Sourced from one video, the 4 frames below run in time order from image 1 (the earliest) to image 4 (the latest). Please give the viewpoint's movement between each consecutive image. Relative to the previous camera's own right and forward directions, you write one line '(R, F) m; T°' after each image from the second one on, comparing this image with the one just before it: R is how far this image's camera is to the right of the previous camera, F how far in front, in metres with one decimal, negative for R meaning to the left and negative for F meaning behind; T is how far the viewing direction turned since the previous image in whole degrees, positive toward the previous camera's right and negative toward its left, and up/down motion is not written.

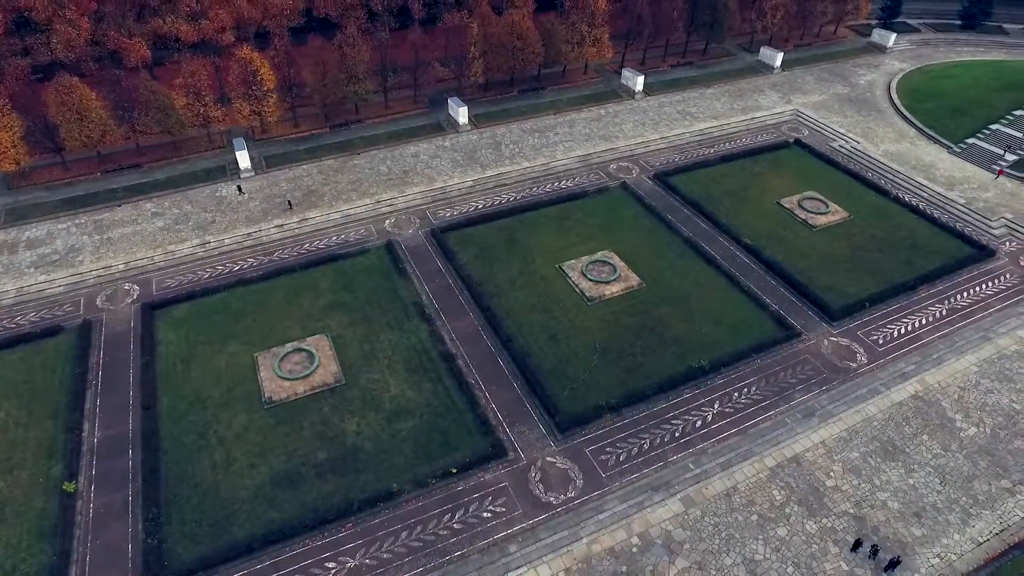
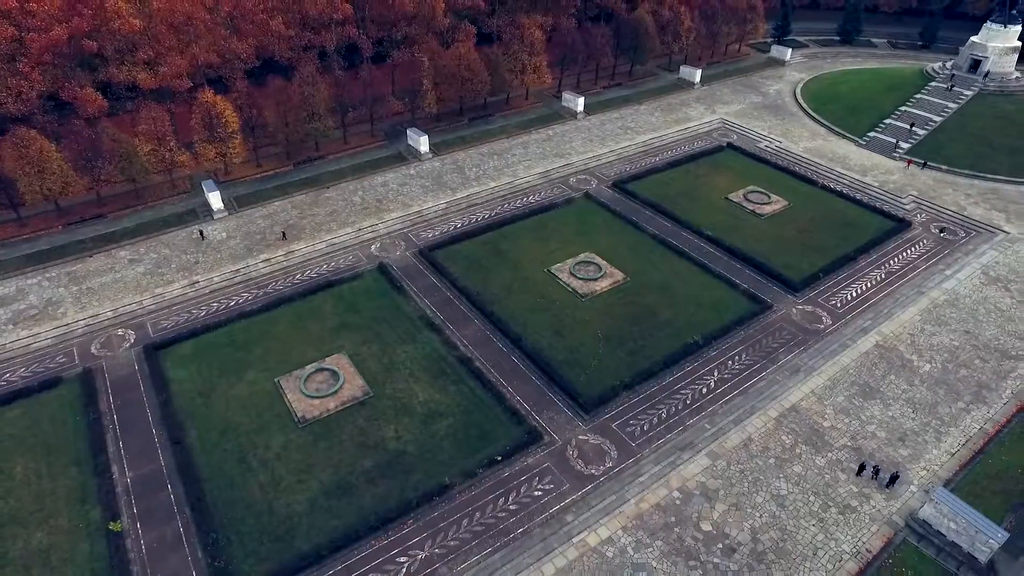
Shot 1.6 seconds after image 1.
(-4.0, -1.6) m; +7°
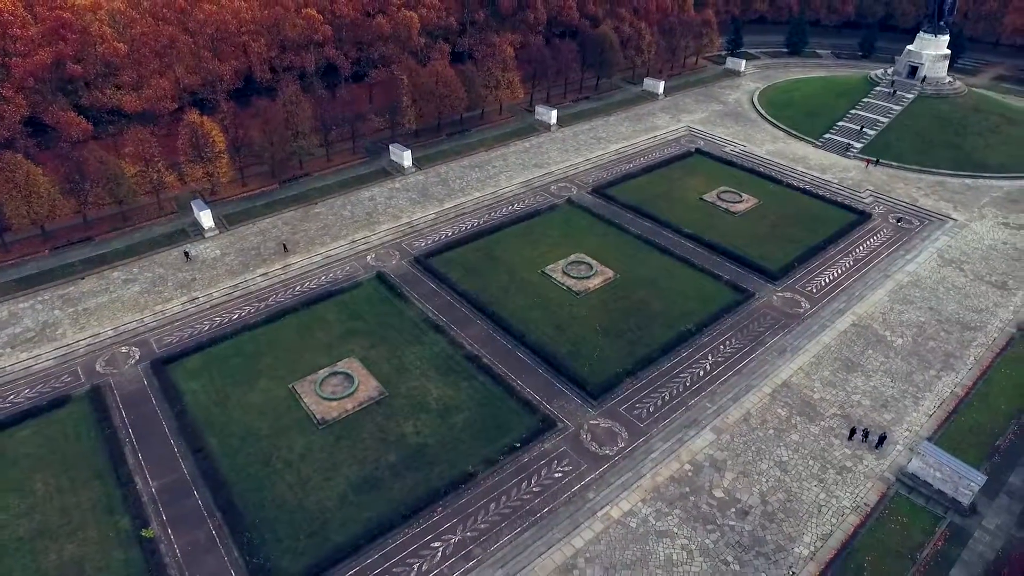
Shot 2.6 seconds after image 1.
(-2.0, -1.2) m; +4°
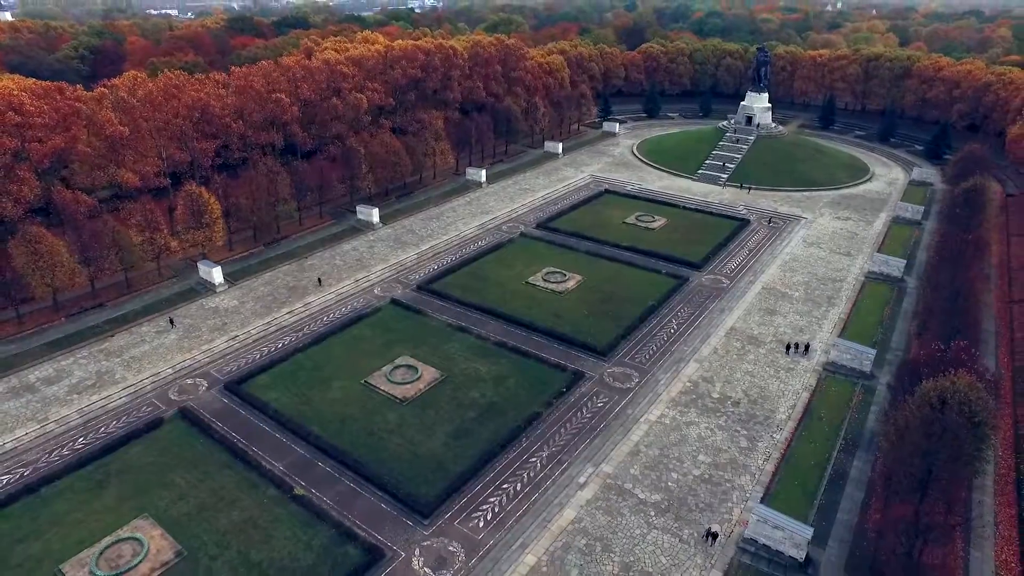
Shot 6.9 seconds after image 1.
(-8.6, -6.4) m; +13°
